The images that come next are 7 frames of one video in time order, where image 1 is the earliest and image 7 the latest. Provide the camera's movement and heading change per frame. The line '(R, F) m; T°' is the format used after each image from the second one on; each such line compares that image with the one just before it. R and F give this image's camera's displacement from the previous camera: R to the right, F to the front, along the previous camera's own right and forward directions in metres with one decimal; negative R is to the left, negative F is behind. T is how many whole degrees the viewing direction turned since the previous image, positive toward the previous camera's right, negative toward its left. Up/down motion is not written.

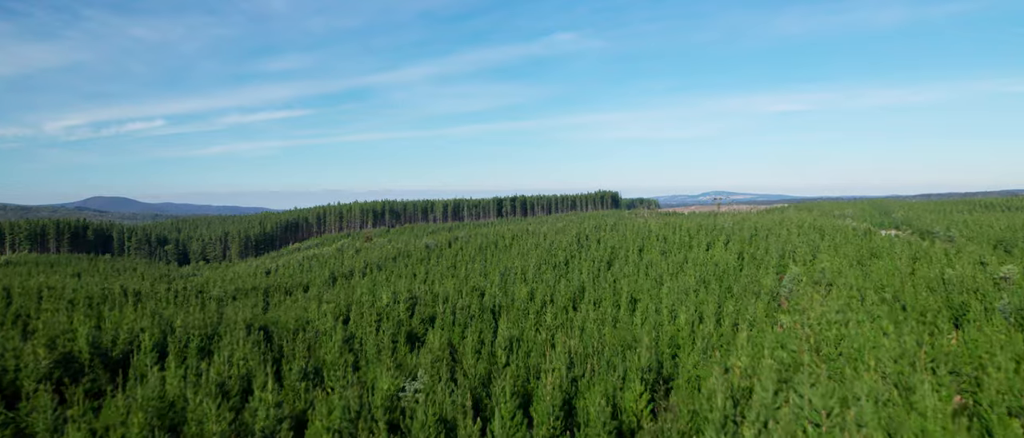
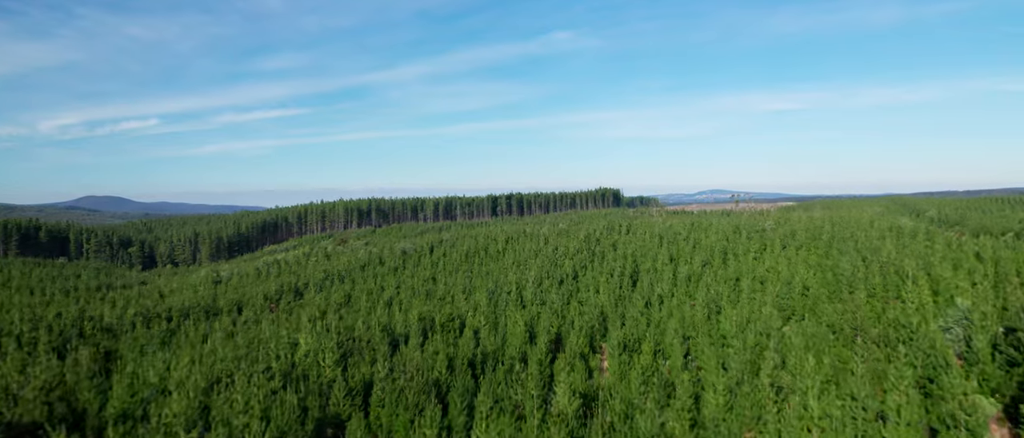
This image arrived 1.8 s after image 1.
(+0.2, +10.2) m; 0°
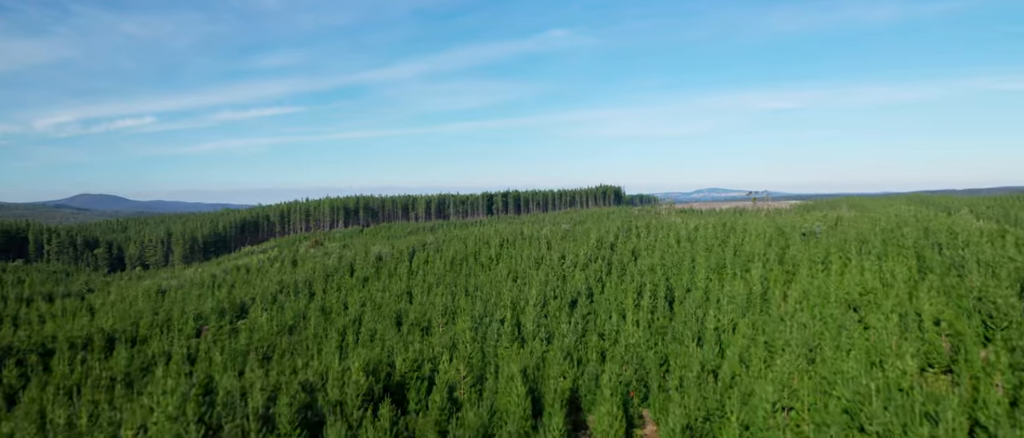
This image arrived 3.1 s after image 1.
(+0.1, +8.1) m; 0°
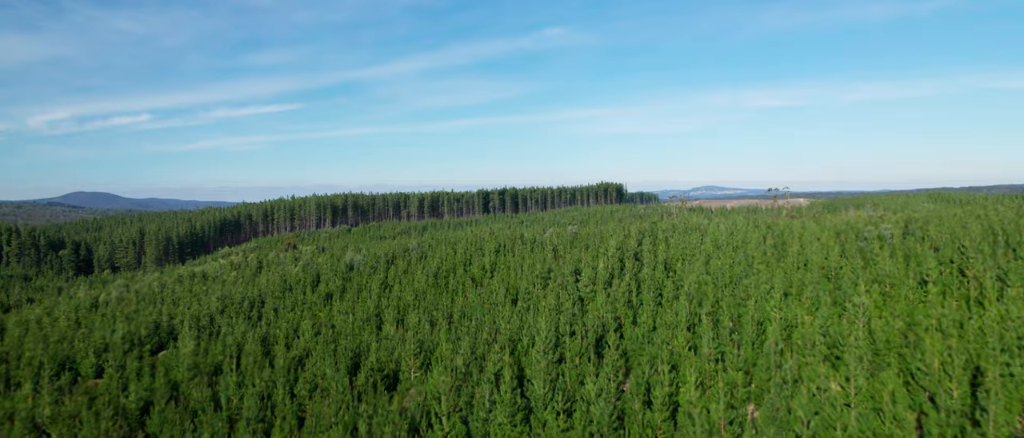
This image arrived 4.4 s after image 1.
(-0.1, +7.3) m; 0°
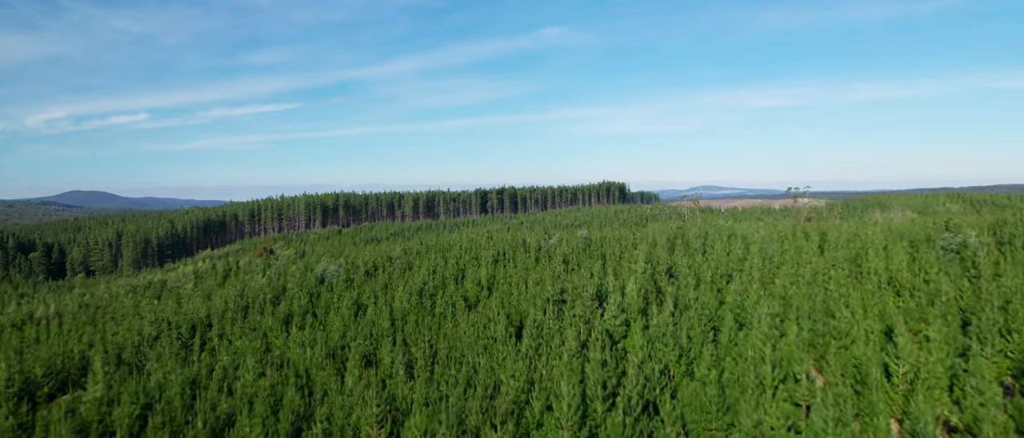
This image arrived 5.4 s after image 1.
(-0.2, +5.7) m; 0°
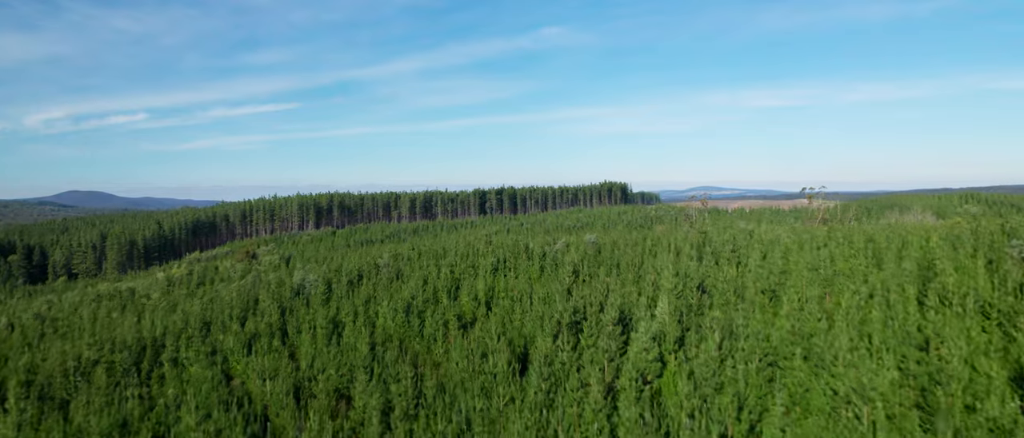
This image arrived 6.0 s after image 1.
(-0.1, +3.6) m; 0°
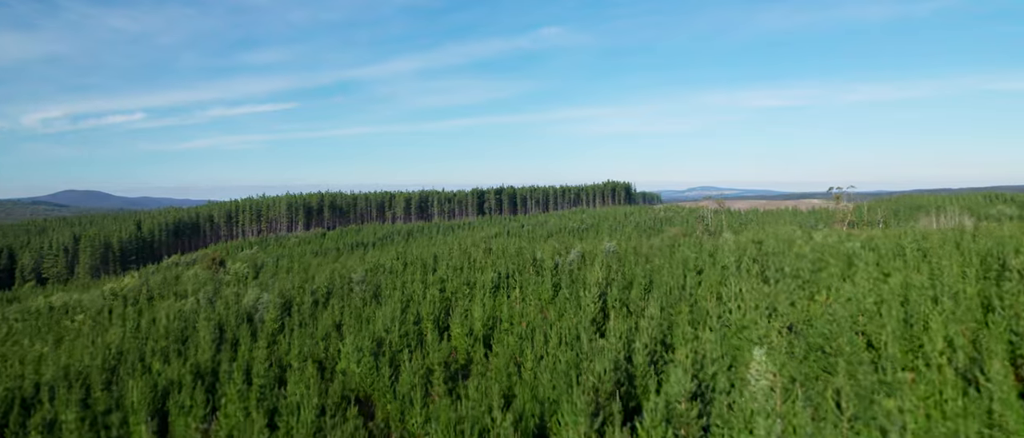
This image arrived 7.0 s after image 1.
(-0.2, +5.8) m; 0°
